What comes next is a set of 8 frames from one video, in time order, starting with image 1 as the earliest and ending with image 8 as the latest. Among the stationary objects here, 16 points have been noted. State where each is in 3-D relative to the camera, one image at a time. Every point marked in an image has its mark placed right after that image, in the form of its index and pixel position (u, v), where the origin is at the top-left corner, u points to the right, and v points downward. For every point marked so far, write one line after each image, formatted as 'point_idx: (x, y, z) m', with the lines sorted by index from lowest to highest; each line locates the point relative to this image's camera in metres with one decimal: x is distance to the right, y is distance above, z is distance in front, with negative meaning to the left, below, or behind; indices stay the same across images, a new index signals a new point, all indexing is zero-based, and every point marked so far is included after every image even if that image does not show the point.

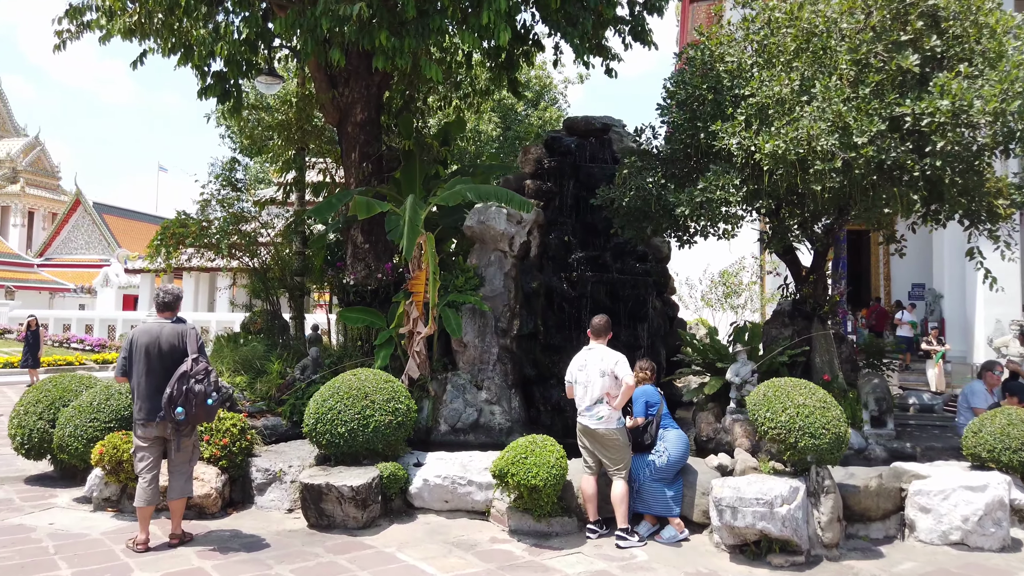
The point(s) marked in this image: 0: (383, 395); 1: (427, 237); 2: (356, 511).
0: (-0.9, -0.8, +5.4) m
1: (-0.8, +0.5, +7.6) m
2: (-1.0, -1.4, +4.9) m
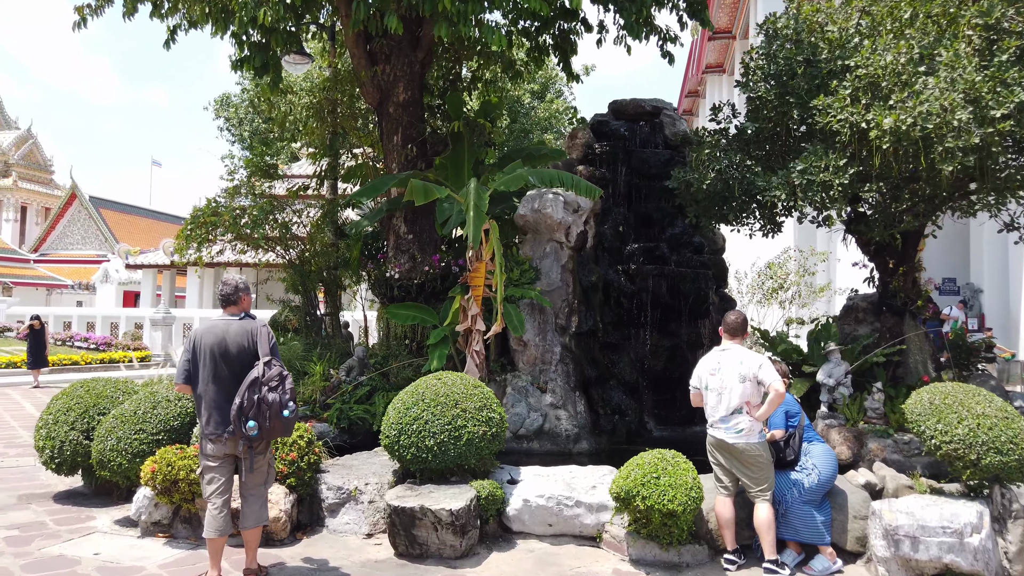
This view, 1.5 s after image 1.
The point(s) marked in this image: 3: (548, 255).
0: (-0.2, -0.7, +4.7) m
1: (-0.2, +0.6, +6.9) m
2: (-0.3, -1.4, +4.2) m
3: (+0.4, +0.3, +8.1) m
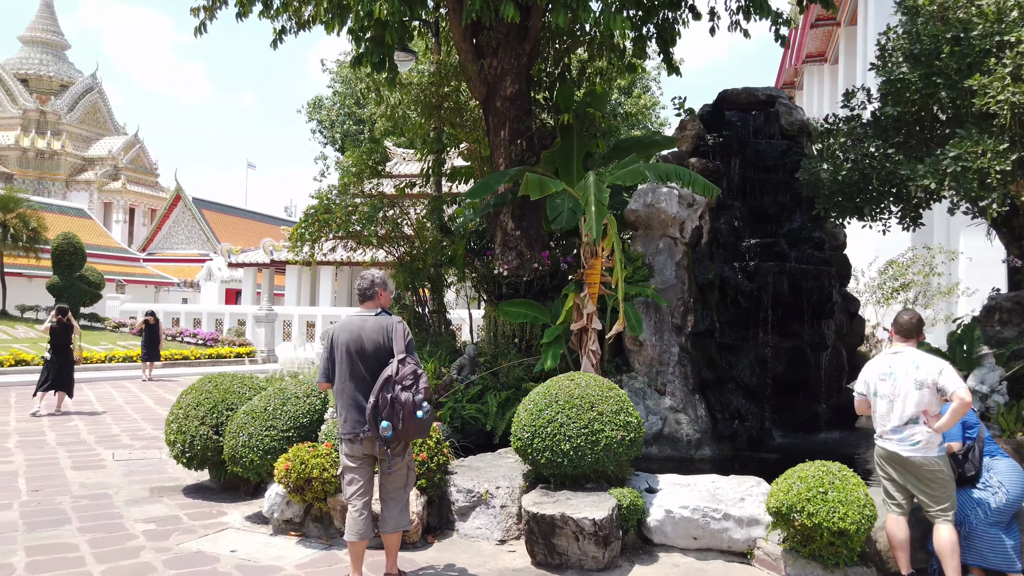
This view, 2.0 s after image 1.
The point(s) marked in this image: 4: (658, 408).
0: (+0.6, -0.7, +4.4) m
1: (+0.9, +0.6, +6.7) m
2: (+0.4, -1.4, +4.0) m
3: (+1.5, +0.4, +7.8) m
4: (+1.3, -1.1, +7.0) m
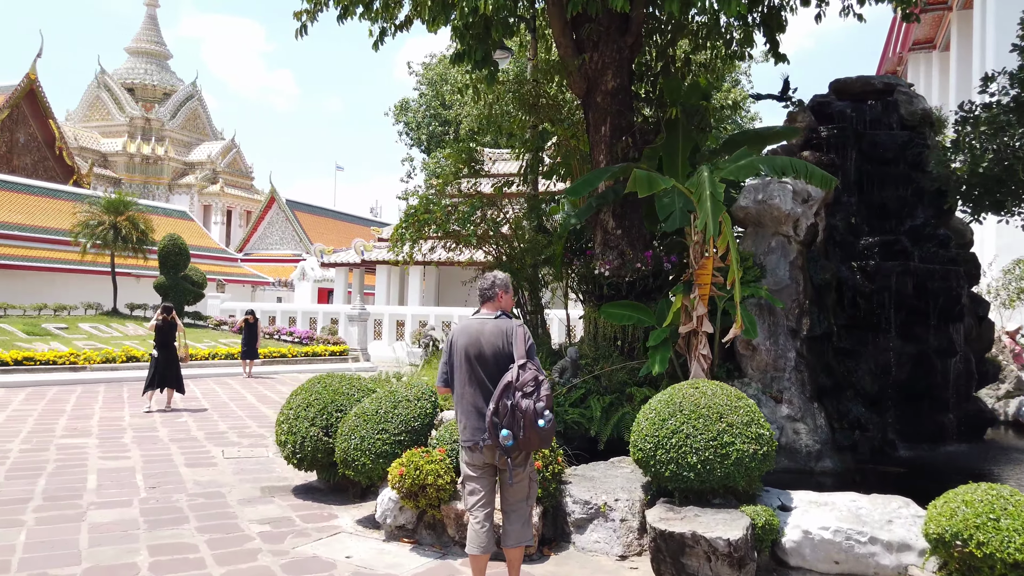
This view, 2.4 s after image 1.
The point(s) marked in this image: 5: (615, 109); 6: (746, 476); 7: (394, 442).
0: (+1.2, -0.7, +4.1) m
1: (+1.8, +0.6, +6.3) m
2: (+1.1, -1.4, +3.7) m
3: (+2.5, +0.4, +7.3) m
4: (+2.3, -1.1, +6.6) m
5: (+1.1, +1.9, +8.2) m
6: (+1.3, -1.0, +4.1) m
7: (-0.7, -1.0, +4.7) m
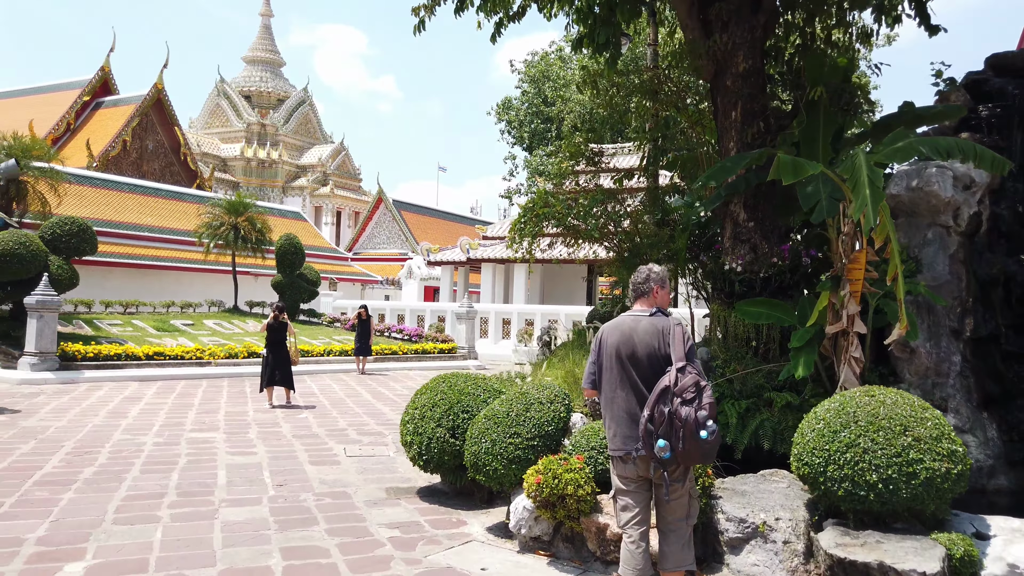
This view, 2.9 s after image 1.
0: (+2.0, -0.7, +3.6) m
1: (+2.8, +0.6, +5.7) m
2: (+1.7, -1.3, +3.2) m
3: (+3.6, +0.4, +6.6) m
4: (+3.3, -1.1, +6.0) m
5: (+2.4, +2.0, +7.7) m
6: (+2.0, -1.0, +3.6) m
7: (+0.1, -0.9, +4.5) m
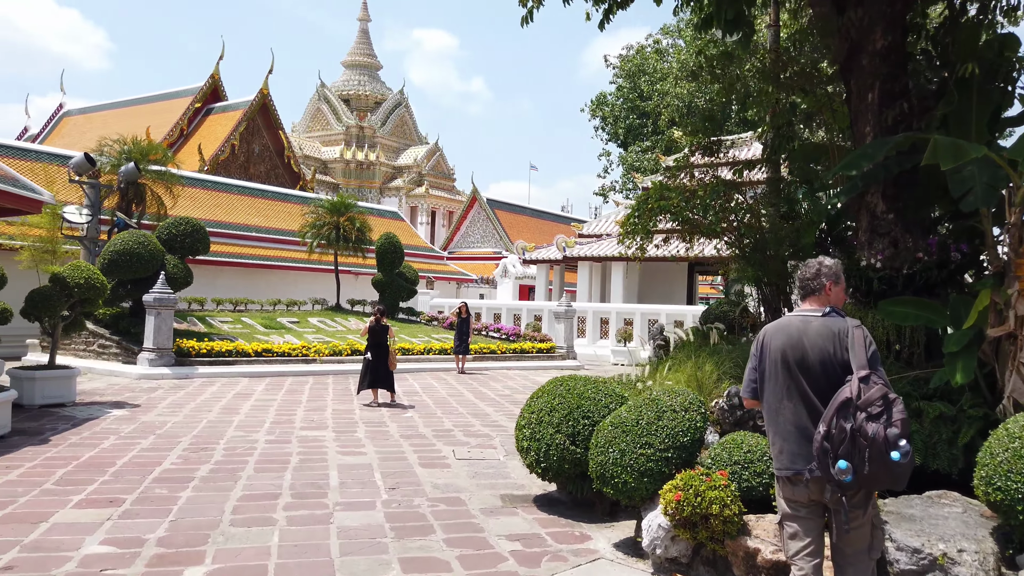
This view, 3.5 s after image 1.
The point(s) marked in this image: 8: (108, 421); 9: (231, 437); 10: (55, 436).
0: (+2.6, -0.6, +3.0) m
1: (+3.6, +0.6, +5.0) m
2: (+2.3, -1.3, +2.6) m
3: (+4.6, +0.4, +5.8) m
4: (+4.2, -1.1, +5.2) m
5: (+3.4, +2.0, +7.0) m
6: (+2.6, -1.0, +3.0) m
7: (+0.8, -0.9, +4.1) m
8: (-4.2, -1.4, +8.0) m
9: (-2.7, -1.4, +7.3) m
10: (-4.3, -1.4, +7.1) m
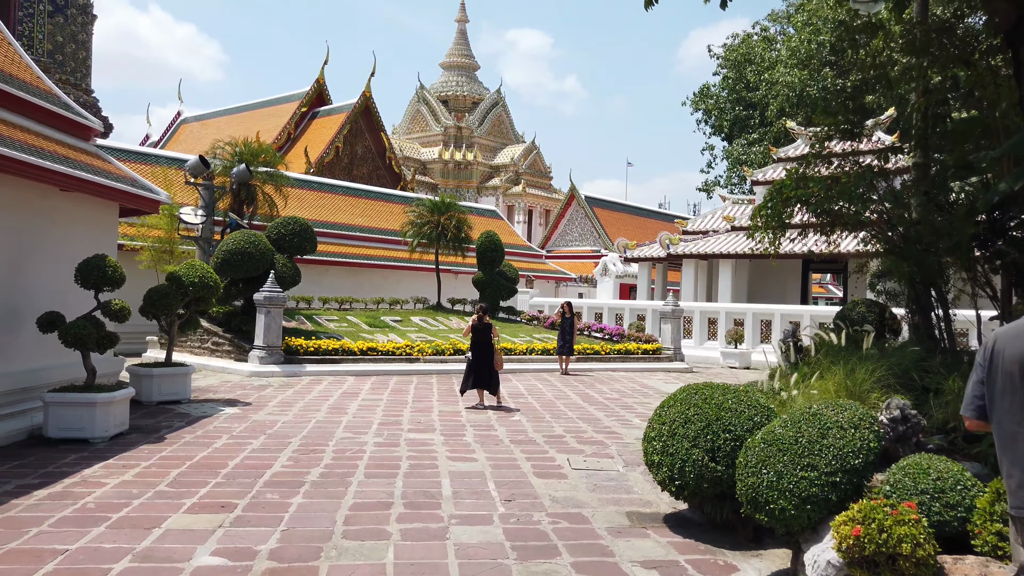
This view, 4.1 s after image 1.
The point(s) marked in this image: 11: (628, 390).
0: (+3.1, -0.6, +2.2) m
1: (+4.3, +0.7, +4.1) m
2: (+2.7, -1.3, +1.9) m
3: (+5.4, +0.4, +4.8) m
4: (+4.9, -1.0, +4.2) m
5: (+4.4, +2.0, +6.1) m
6: (+3.1, -0.9, +2.2) m
7: (+1.4, -0.9, +3.5) m
8: (-3.1, -1.4, +8.0) m
9: (-1.6, -1.4, +7.1) m
10: (-3.2, -1.4, +7.2) m
11: (+1.8, -1.6, +11.8) m
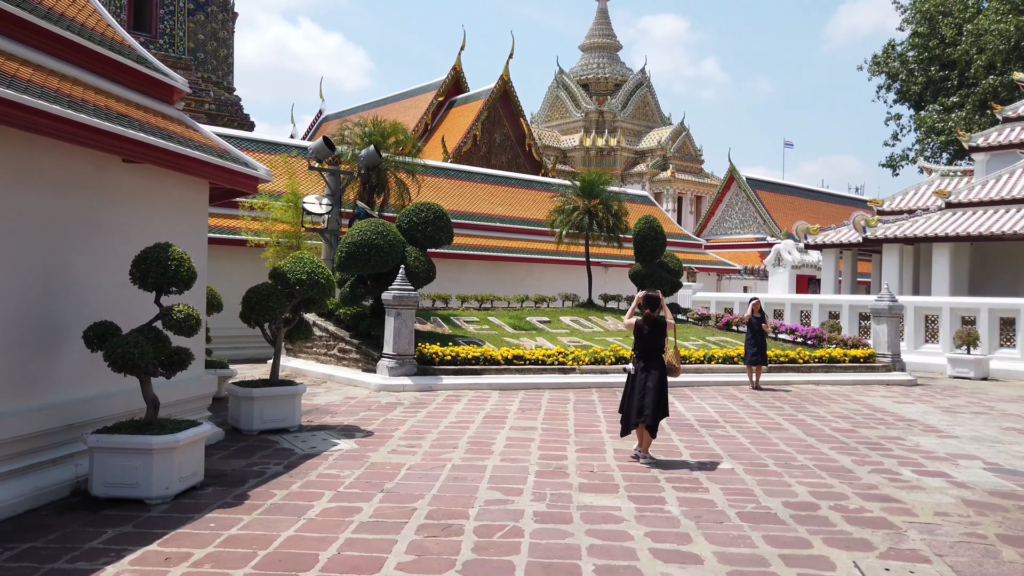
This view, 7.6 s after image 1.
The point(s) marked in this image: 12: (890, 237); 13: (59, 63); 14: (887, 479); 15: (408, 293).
0: (+3.5, -0.6, -0.7) m
1: (+5.1, +0.7, +0.8) m
2: (+3.2, -1.3, -1.0) m
3: (+6.3, +0.5, +1.3) m
4: (+5.7, -1.0, +0.9) m
5: (+5.5, +2.1, +2.8) m
6: (+3.5, -0.9, -0.8) m
7: (+2.2, -0.9, +0.8) m
8: (-1.4, -1.4, +6.0) m
9: (-0.2, -1.4, +4.9) m
10: (-1.7, -1.4, +5.2) m
11: (+4.0, -1.5, +8.9) m
12: (+8.5, +1.1, +17.2) m
13: (-3.3, +1.6, +5.6) m
14: (+2.8, -1.4, +5.8) m
15: (-1.4, -0.1, +10.3) m
